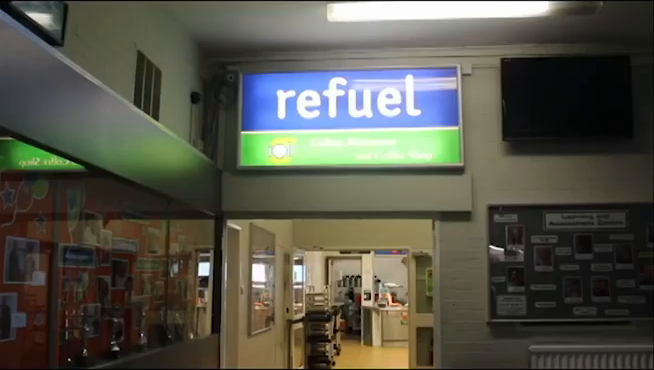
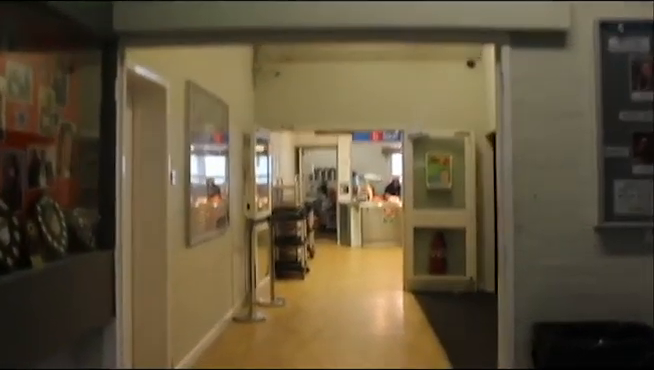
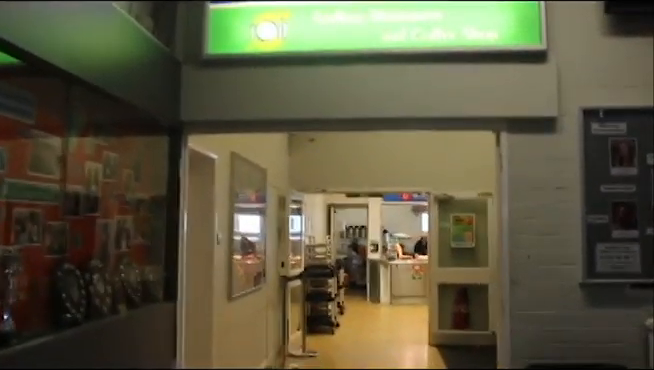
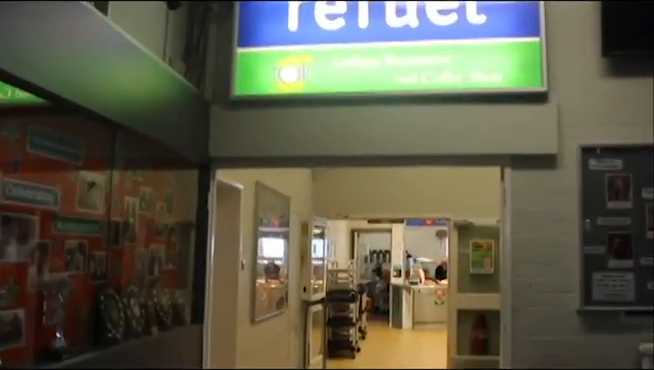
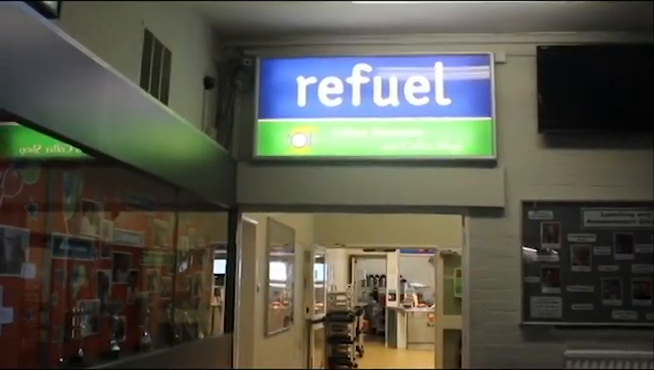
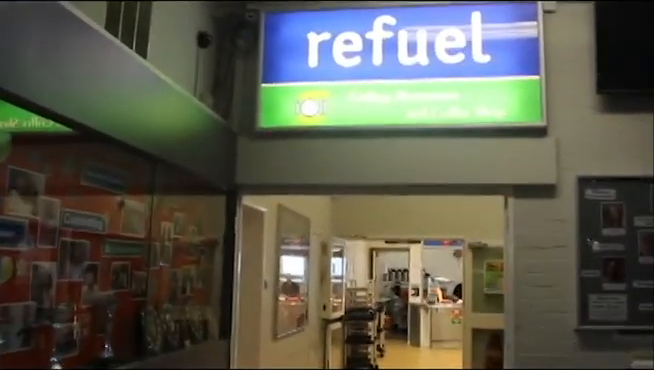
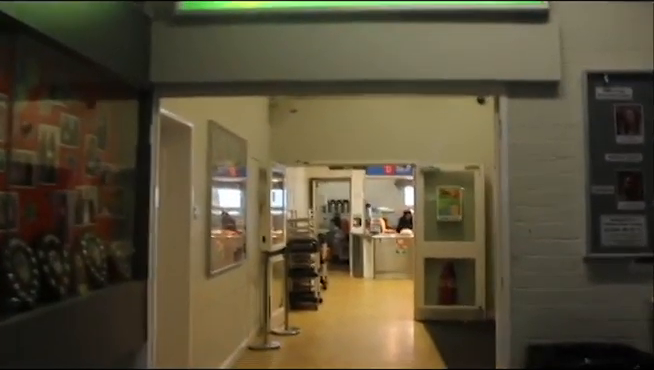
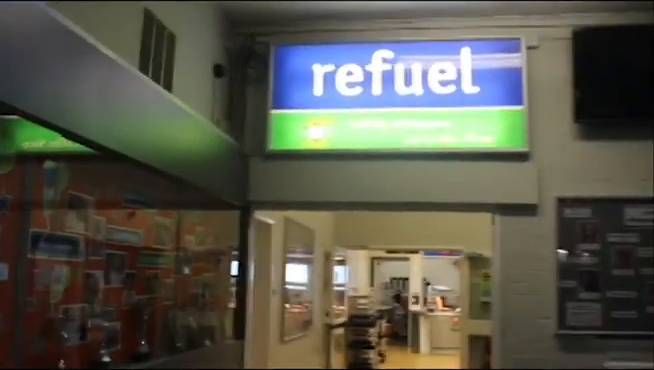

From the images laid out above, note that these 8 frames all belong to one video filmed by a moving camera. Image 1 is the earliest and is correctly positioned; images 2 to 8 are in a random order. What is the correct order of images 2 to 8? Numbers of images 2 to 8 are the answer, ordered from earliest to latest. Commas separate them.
5, 8, 6, 4, 3, 7, 2
